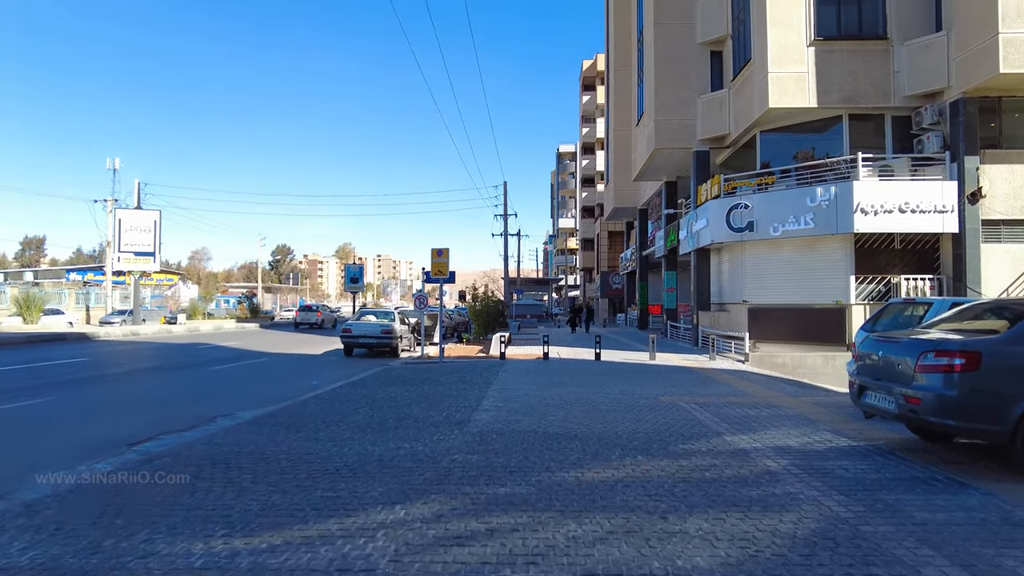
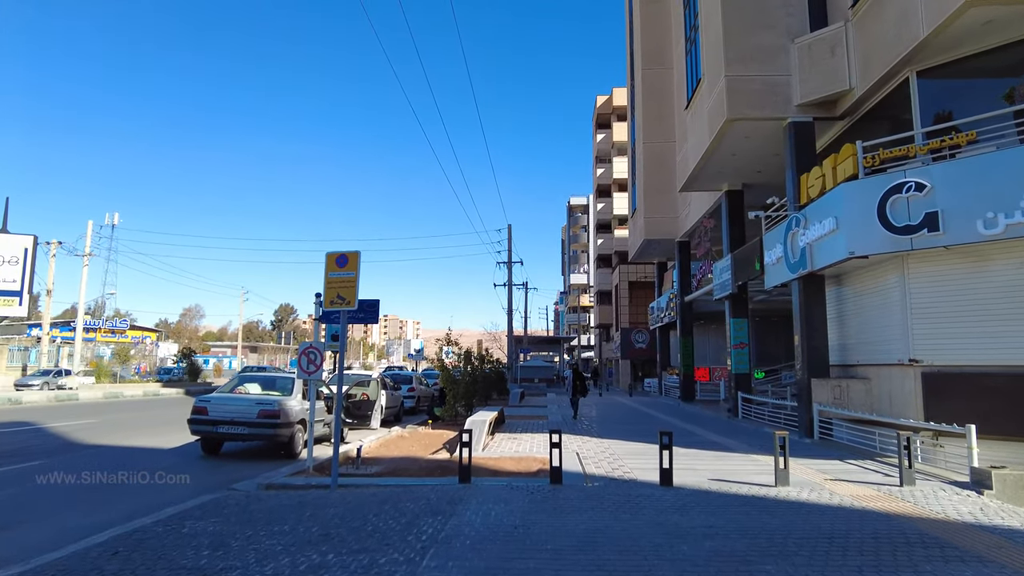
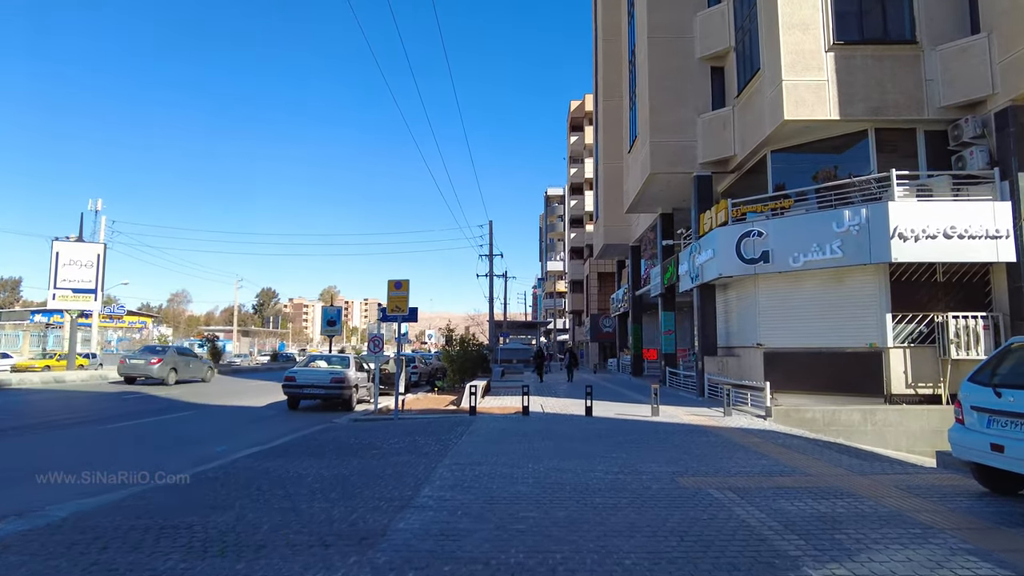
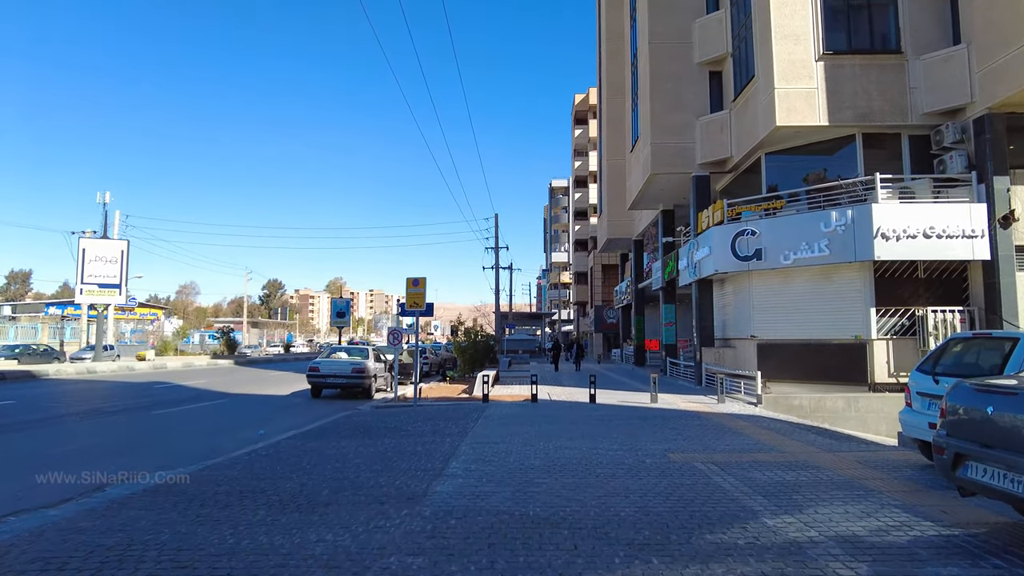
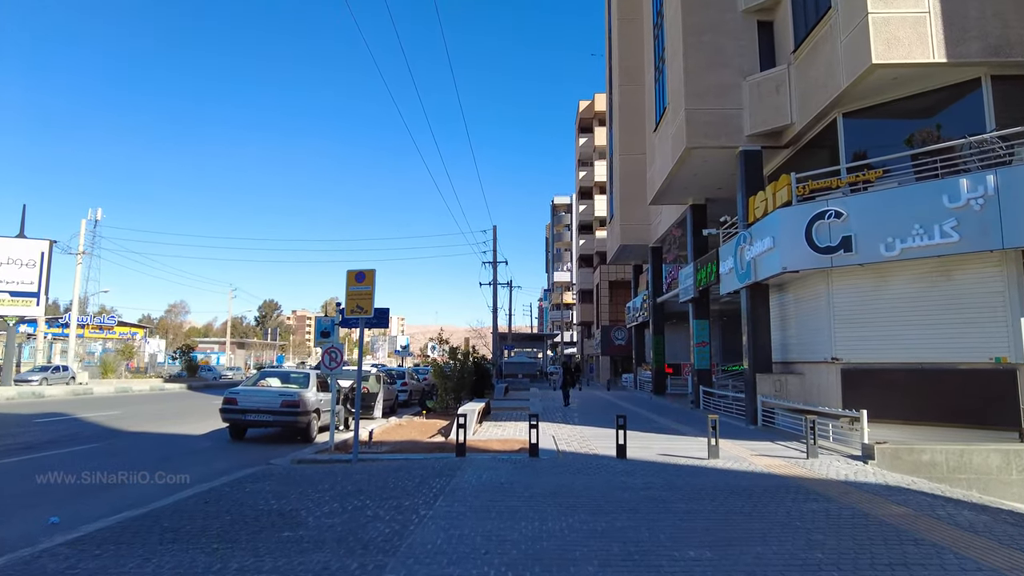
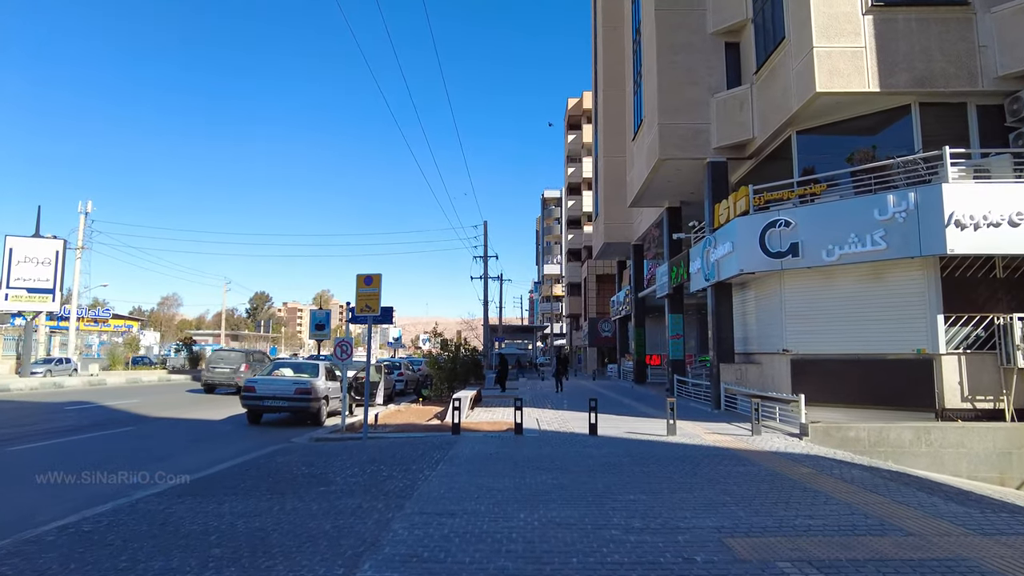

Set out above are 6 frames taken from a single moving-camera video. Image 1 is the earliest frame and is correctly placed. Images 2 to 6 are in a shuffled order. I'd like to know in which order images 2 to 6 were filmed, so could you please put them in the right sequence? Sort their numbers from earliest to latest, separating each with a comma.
4, 3, 6, 5, 2
